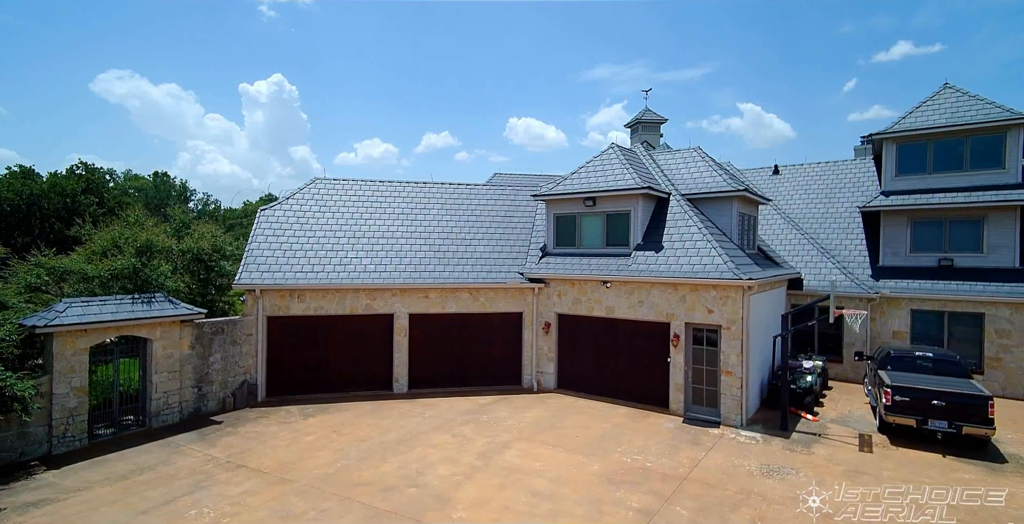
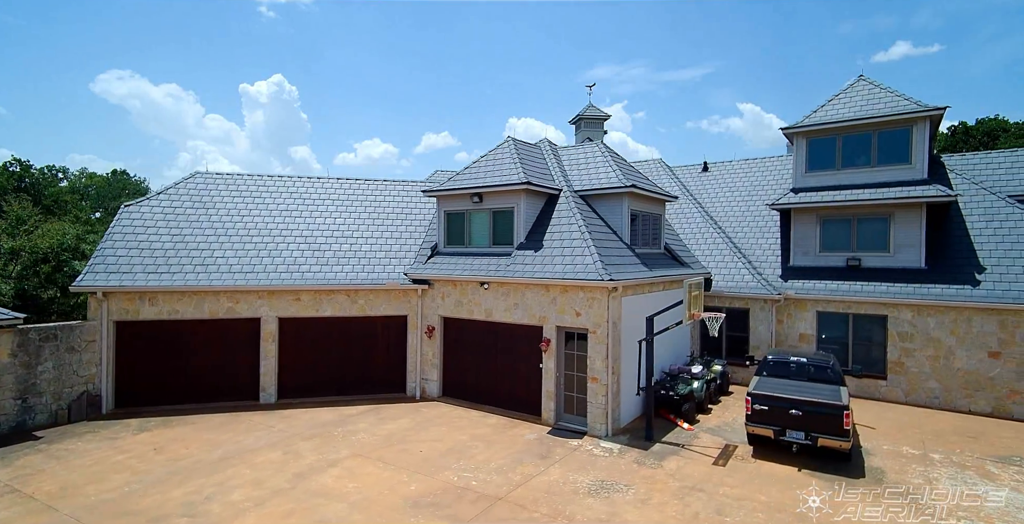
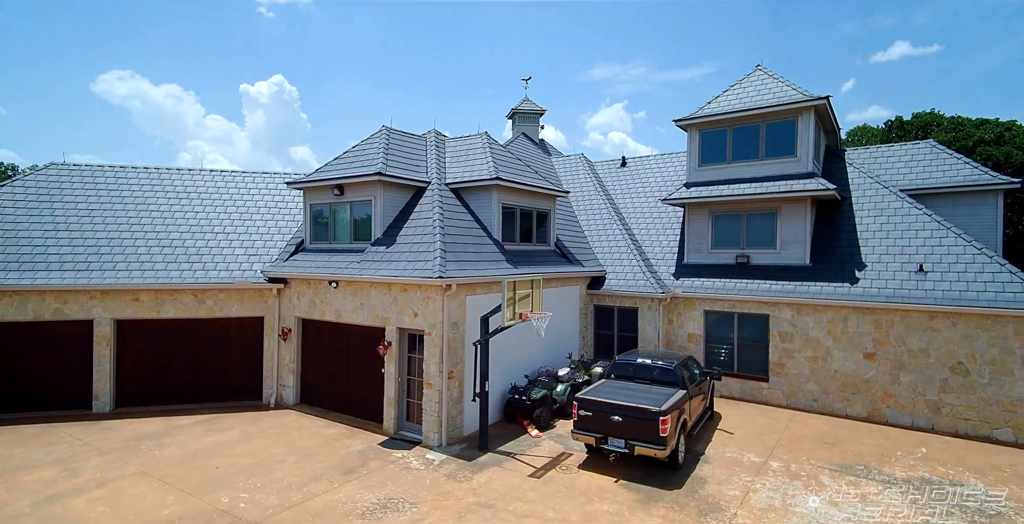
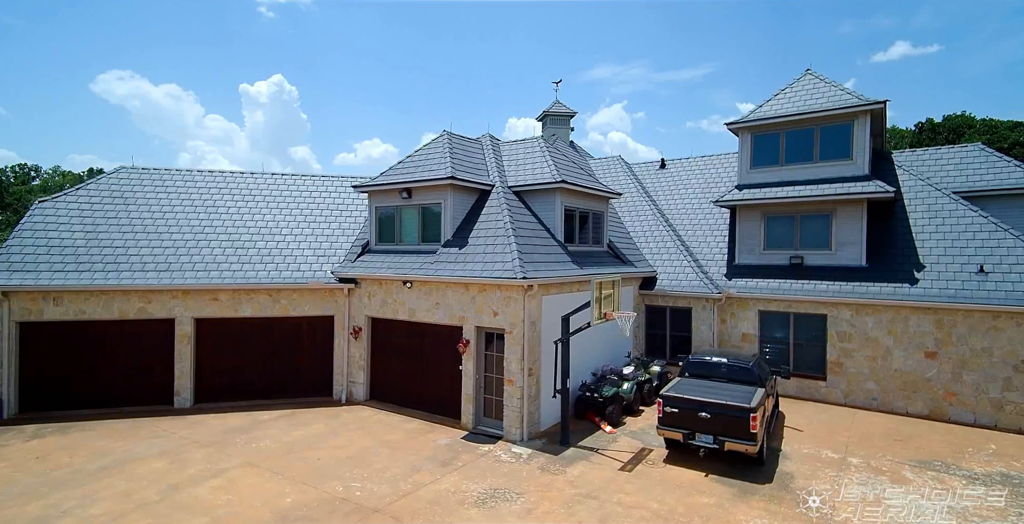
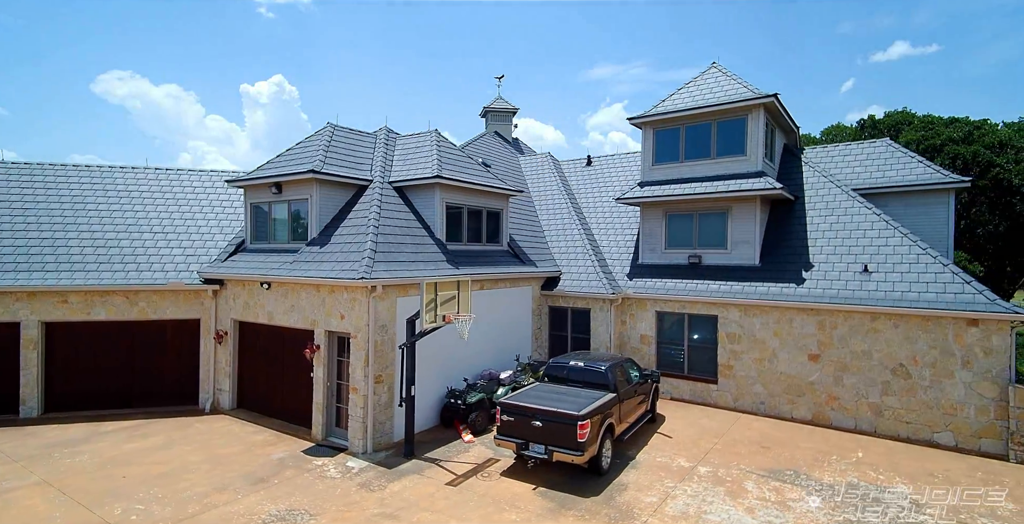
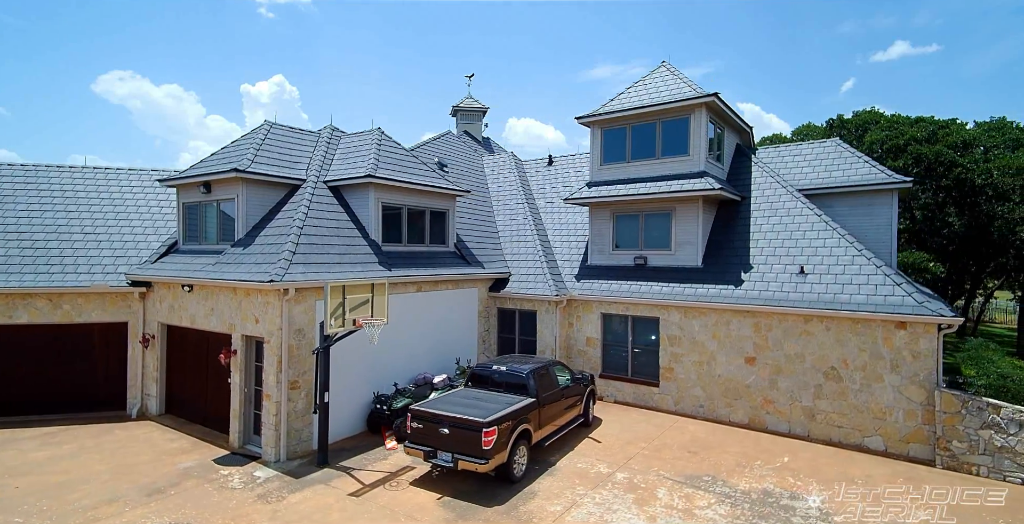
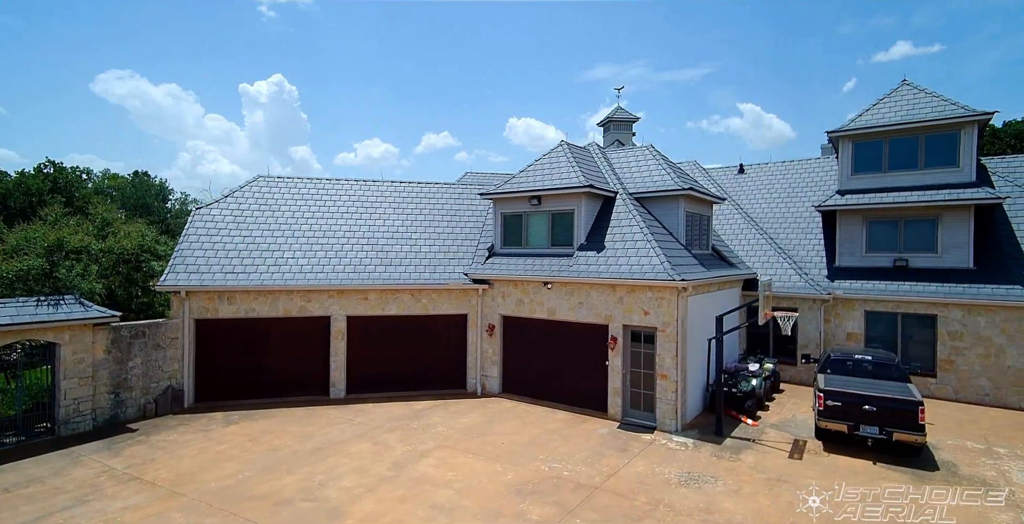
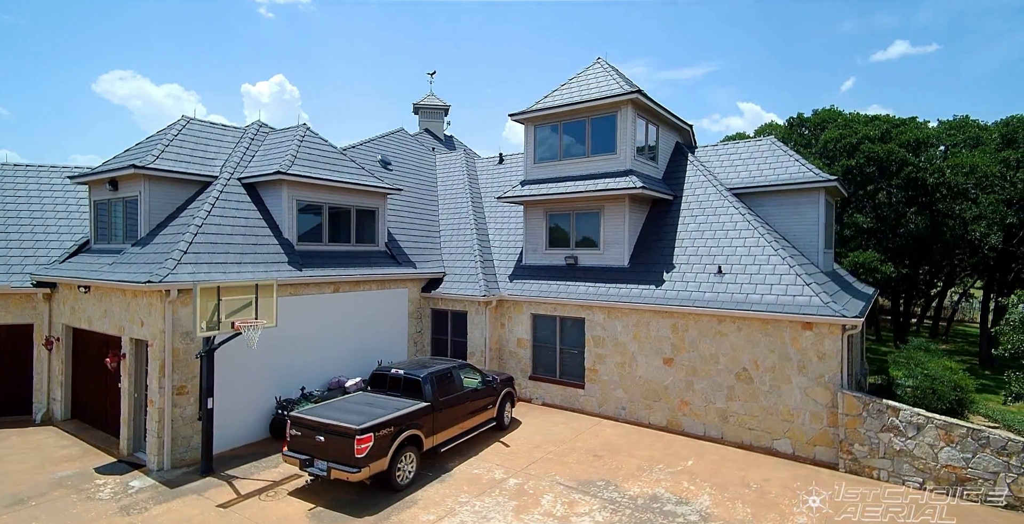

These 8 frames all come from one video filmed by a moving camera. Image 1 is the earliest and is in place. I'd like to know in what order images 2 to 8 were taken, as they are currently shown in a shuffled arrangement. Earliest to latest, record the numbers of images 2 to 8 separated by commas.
7, 2, 4, 3, 5, 6, 8
